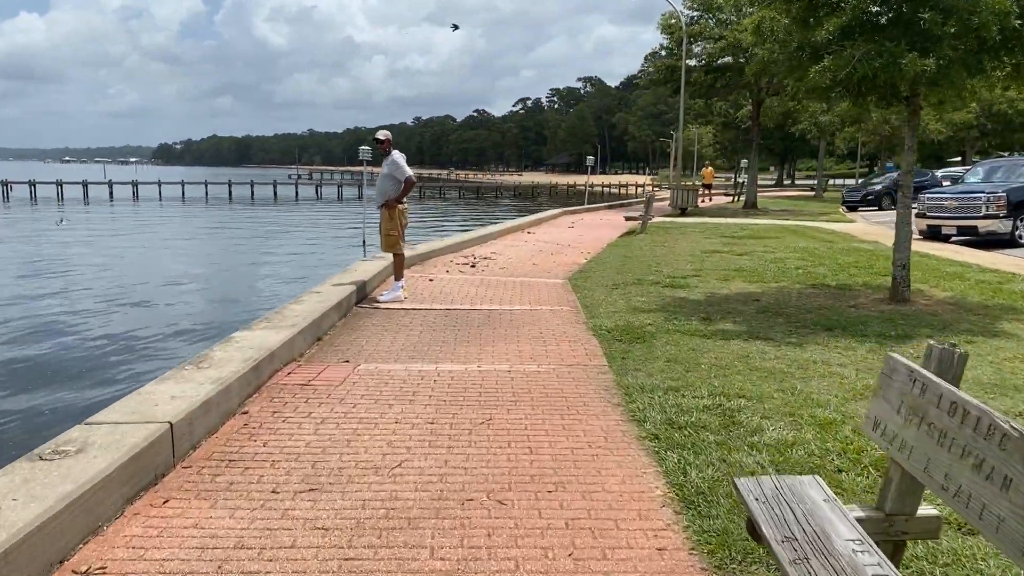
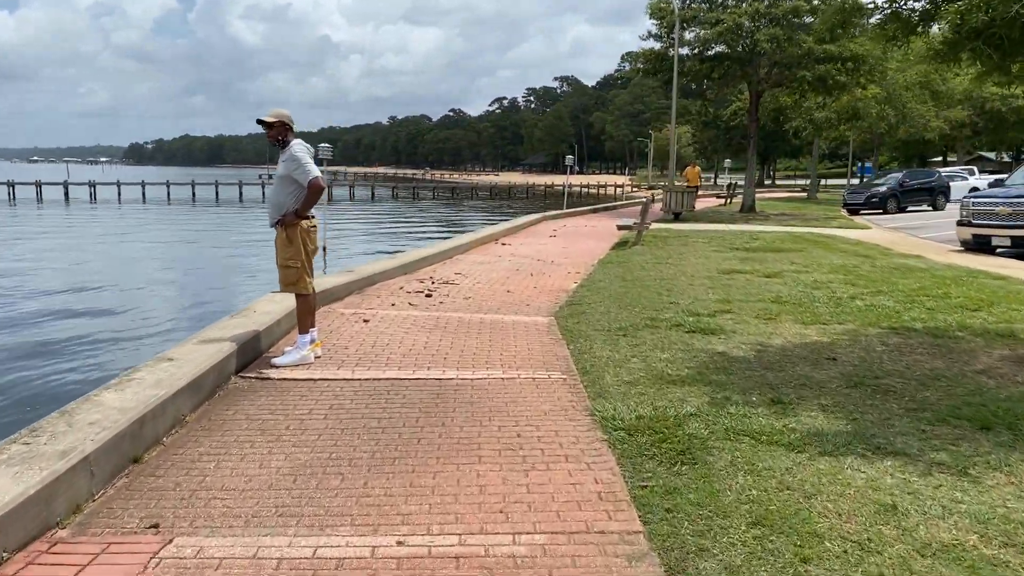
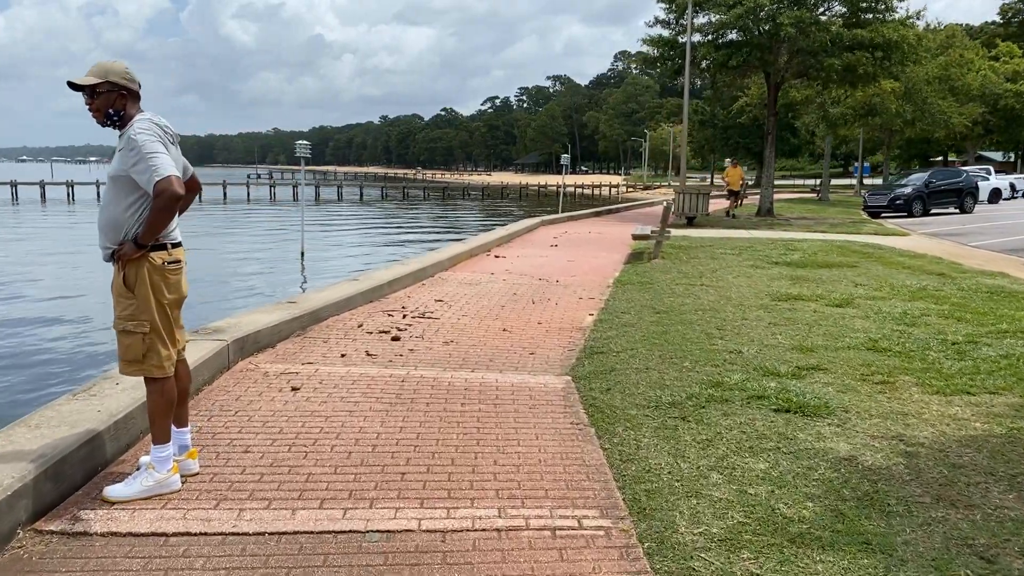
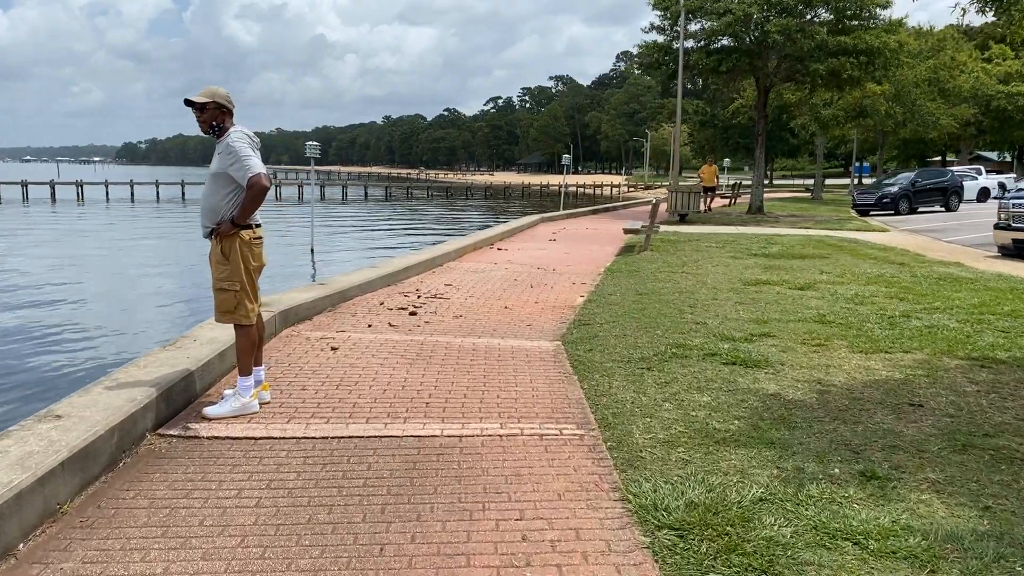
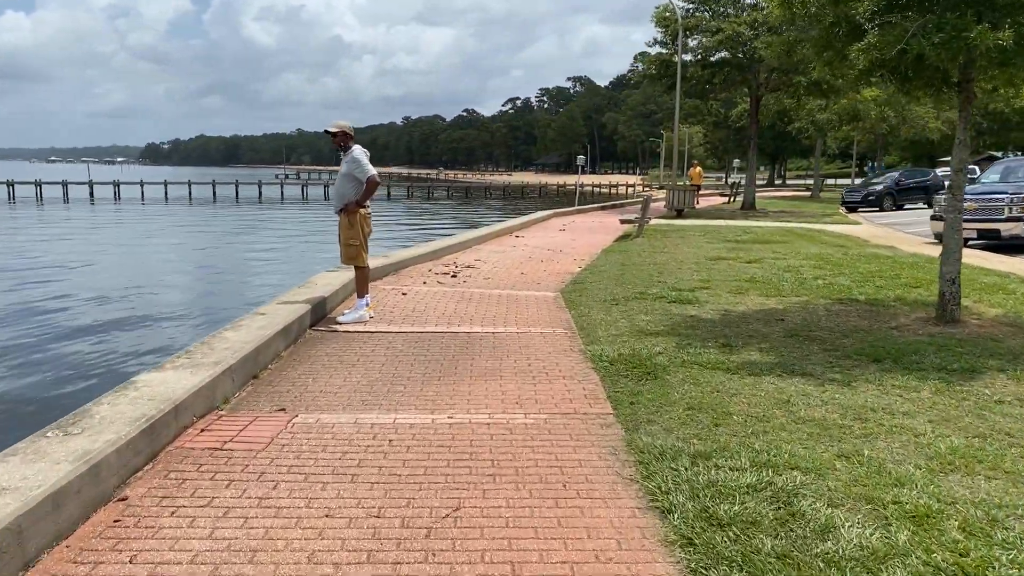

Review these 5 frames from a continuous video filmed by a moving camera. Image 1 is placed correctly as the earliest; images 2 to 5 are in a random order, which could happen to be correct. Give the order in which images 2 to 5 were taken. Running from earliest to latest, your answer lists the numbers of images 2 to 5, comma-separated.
5, 2, 4, 3
